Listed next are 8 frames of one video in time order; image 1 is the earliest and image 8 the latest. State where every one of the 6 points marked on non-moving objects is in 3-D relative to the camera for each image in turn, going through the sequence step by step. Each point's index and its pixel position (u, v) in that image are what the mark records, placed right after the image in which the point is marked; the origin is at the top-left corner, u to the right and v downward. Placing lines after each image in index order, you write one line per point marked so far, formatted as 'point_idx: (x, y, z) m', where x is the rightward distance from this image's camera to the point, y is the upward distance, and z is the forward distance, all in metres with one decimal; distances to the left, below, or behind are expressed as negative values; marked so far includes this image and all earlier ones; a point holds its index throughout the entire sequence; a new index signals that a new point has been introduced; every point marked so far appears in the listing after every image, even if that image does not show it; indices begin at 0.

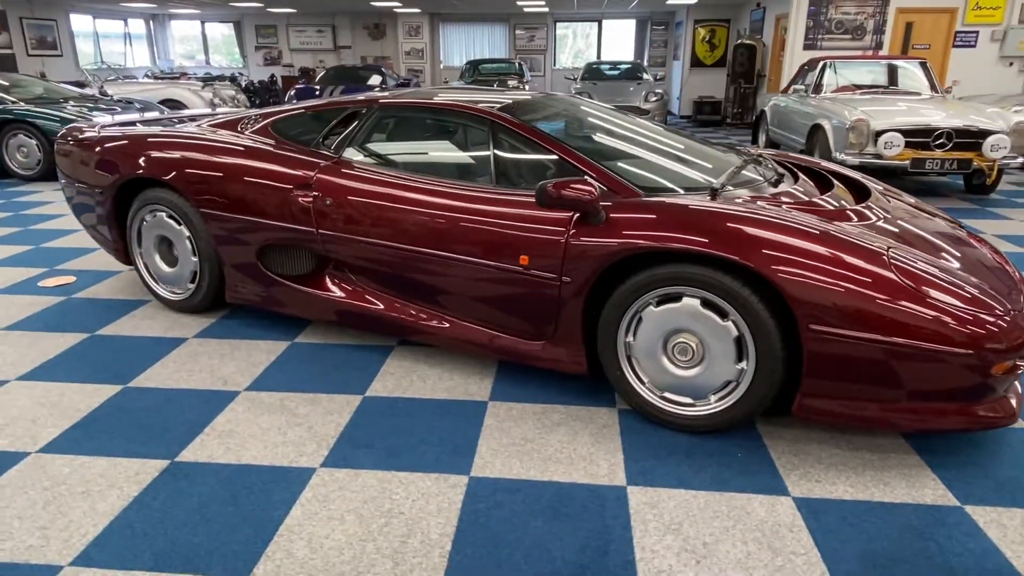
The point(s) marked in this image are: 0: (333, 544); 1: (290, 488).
0: (-0.5, -0.7, +1.7) m
1: (-0.6, -0.6, +2.0) m
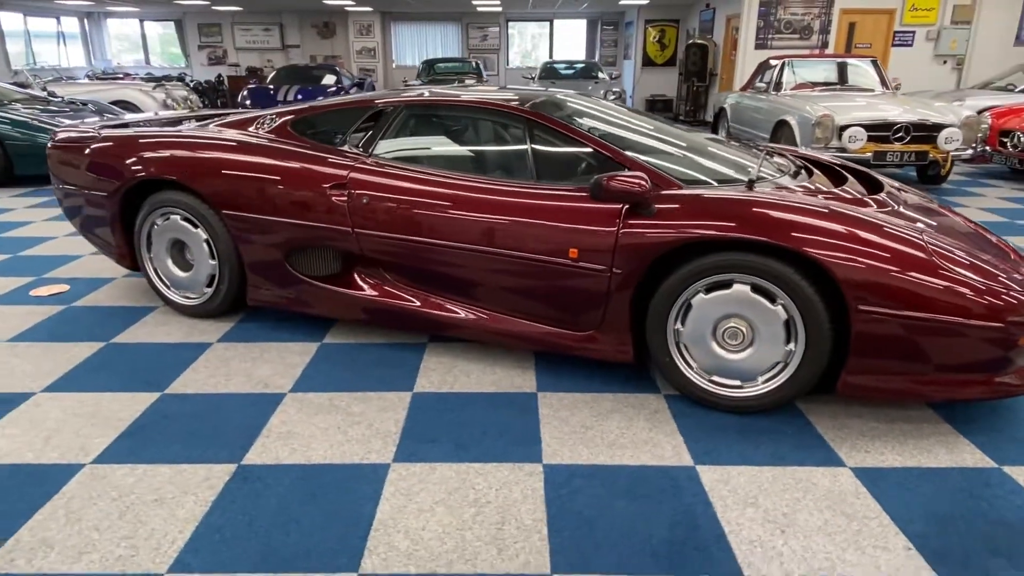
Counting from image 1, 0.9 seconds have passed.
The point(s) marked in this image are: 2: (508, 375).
0: (-0.2, -0.7, +1.8) m
1: (-0.4, -0.6, +2.0) m
2: (0.0, -0.3, +2.7) m
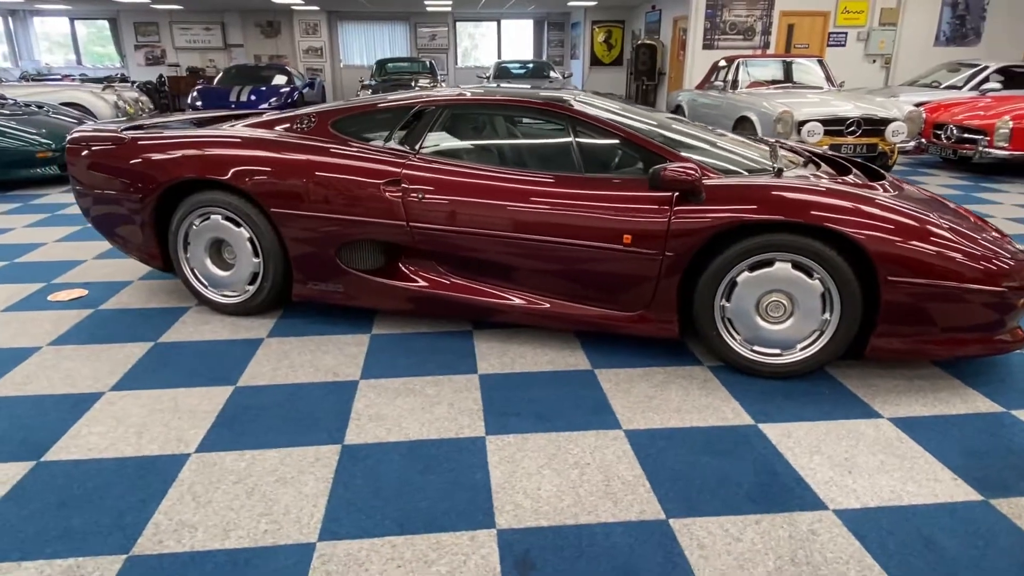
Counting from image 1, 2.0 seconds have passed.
0: (+0.1, -0.6, +1.9) m
1: (-0.1, -0.5, +2.1) m
2: (+0.2, -0.3, +2.9) m
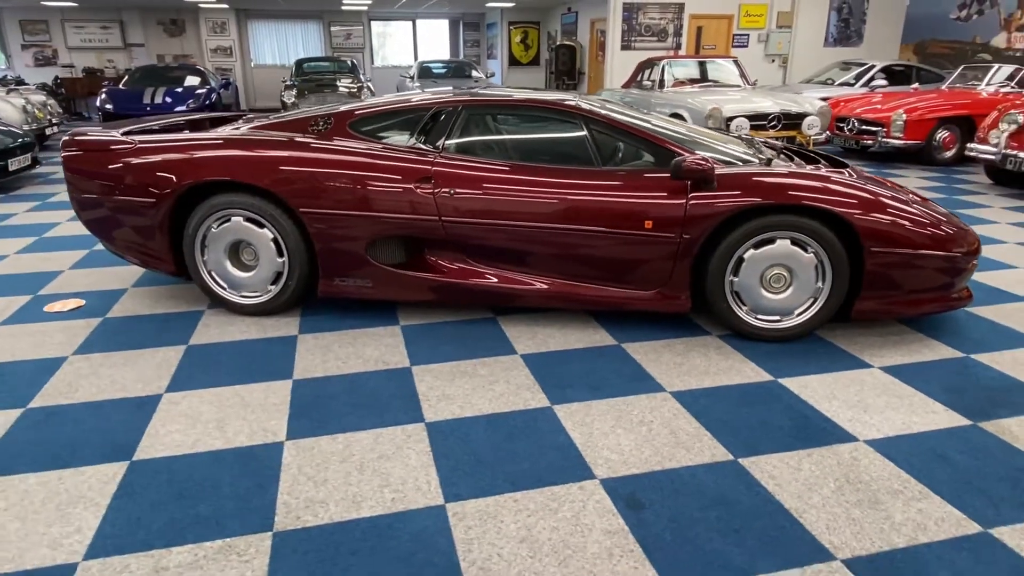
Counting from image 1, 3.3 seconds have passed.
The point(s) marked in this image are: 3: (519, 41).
0: (+0.4, -0.5, +2.2) m
1: (+0.1, -0.5, +2.4) m
2: (+0.3, -0.2, +3.2) m
3: (+0.2, +5.5, +15.1) m
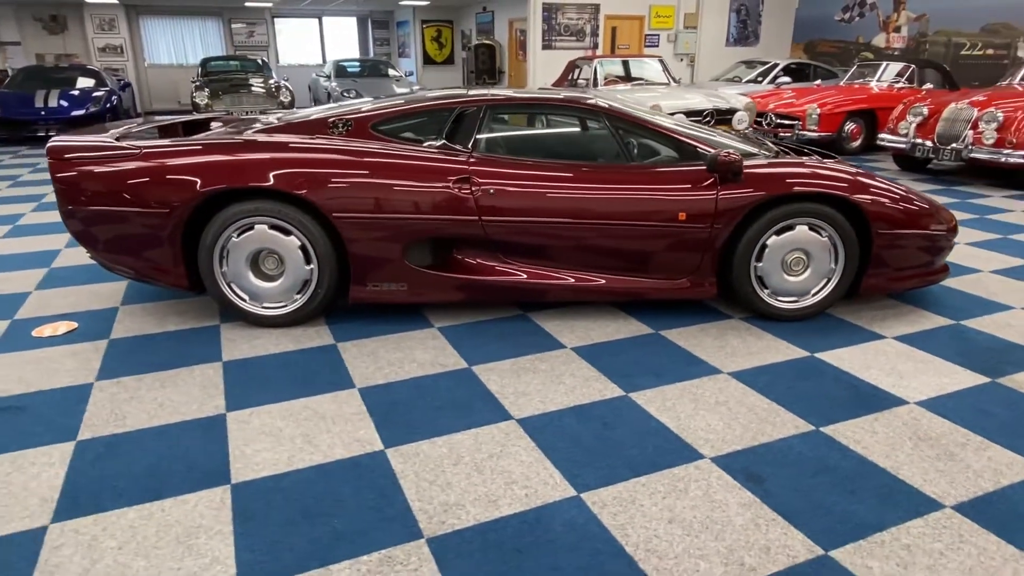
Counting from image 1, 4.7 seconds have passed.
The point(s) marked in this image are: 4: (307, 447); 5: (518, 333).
0: (+0.7, -0.5, +2.3) m
1: (+0.5, -0.4, +2.5) m
2: (+0.5, -0.2, +3.3) m
3: (-1.8, +5.5, +15.0) m
4: (-0.7, -0.5, +2.2) m
5: (0.0, -0.2, +3.2) m
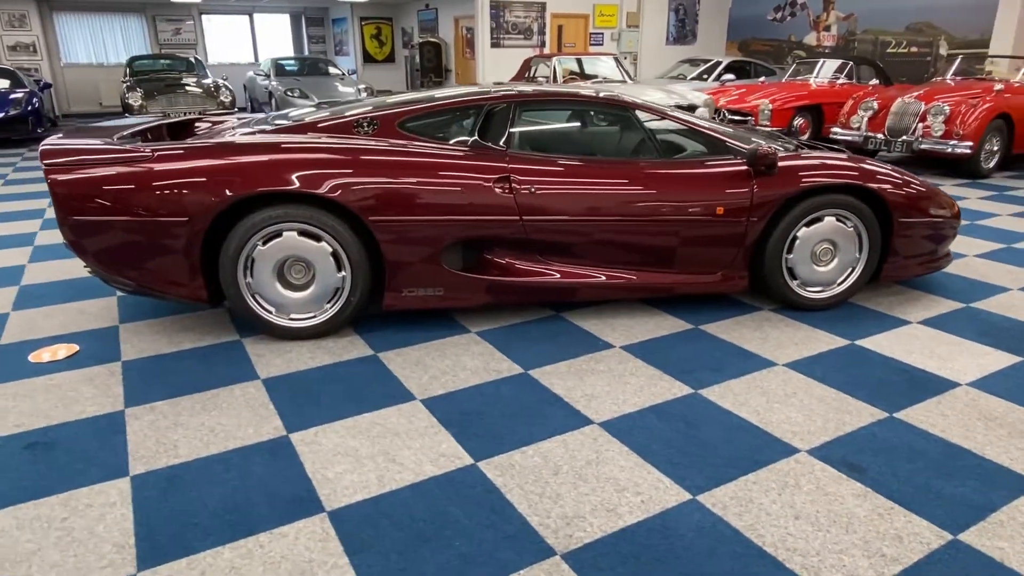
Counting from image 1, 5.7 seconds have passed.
0: (+1.0, -0.5, +2.4) m
1: (+0.7, -0.4, +2.4) m
2: (+0.7, -0.2, +3.2) m
3: (-3.0, +5.4, +14.6) m
4: (-0.4, -0.6, +2.1) m
5: (+0.2, -0.2, +3.1) m
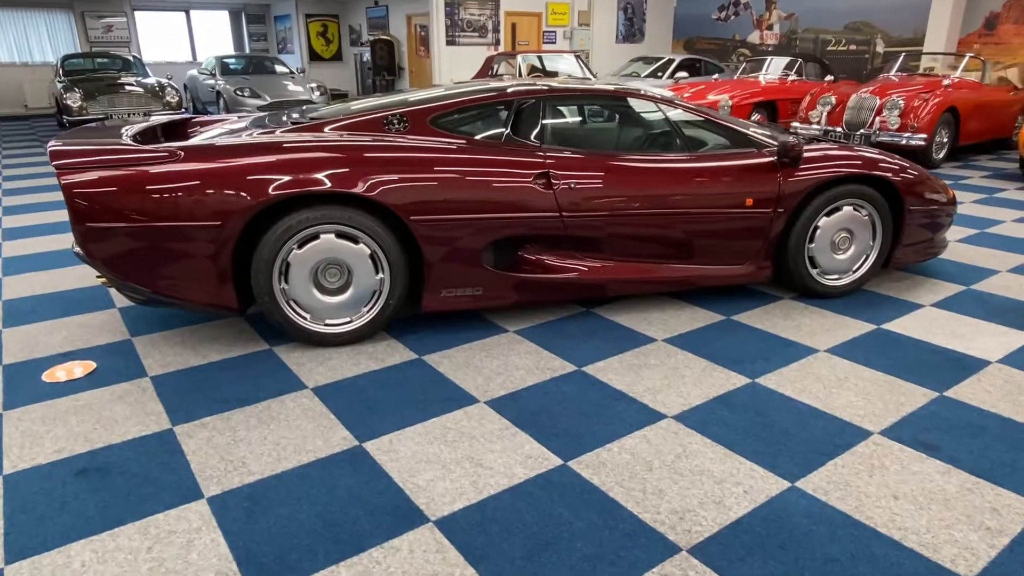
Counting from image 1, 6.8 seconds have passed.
0: (+1.3, -0.4, +2.4) m
1: (+1.0, -0.4, +2.5) m
2: (+0.8, -0.1, +3.3) m
3: (-4.1, +5.3, +14.2) m
4: (-0.1, -0.6, +2.0) m
5: (+0.4, -0.2, +3.1) m
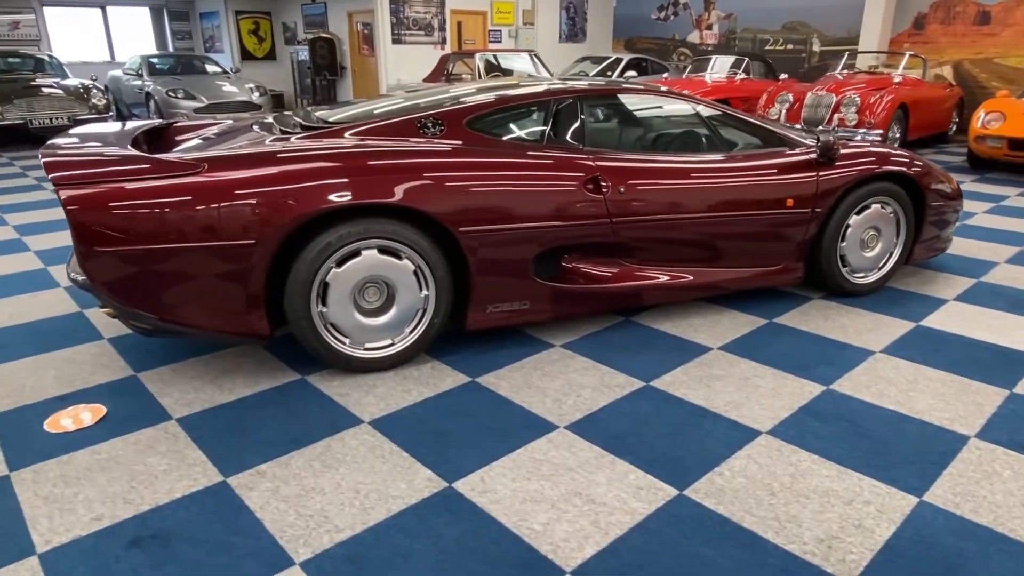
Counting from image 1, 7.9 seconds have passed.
0: (+1.5, -0.4, +2.4) m
1: (+1.2, -0.4, +2.4) m
2: (+1.0, -0.1, +3.2) m
3: (-5.3, +5.1, +13.6) m
4: (+0.2, -0.6, +1.9) m
5: (+0.6, -0.2, +3.0) m
